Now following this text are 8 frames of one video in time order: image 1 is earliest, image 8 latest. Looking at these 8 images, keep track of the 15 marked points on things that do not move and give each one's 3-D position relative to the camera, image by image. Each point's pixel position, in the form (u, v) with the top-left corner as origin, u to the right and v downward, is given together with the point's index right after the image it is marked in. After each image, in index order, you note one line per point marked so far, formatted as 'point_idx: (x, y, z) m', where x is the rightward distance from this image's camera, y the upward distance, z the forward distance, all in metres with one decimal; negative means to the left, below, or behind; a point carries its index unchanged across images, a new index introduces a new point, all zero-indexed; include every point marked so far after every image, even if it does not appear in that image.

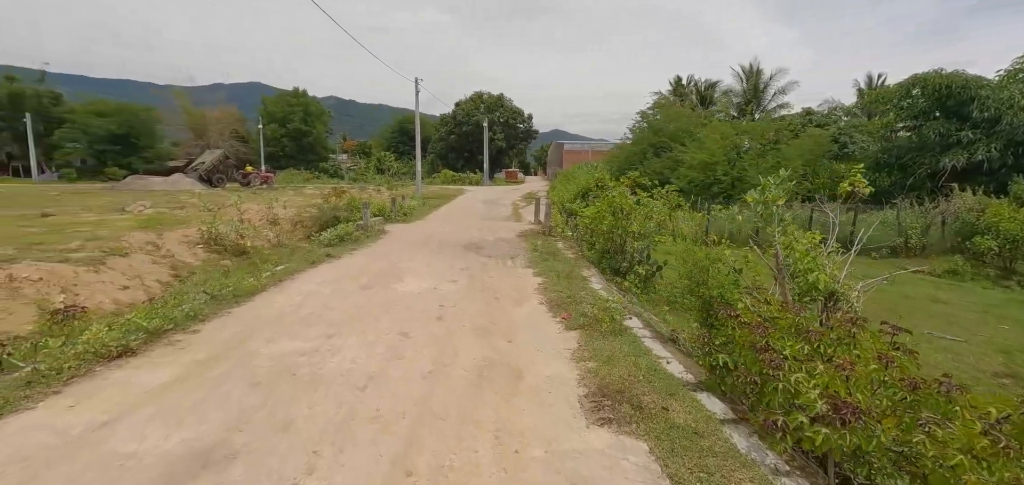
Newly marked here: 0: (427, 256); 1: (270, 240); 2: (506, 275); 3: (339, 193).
0: (-1.2, -0.2, +7.0) m
1: (-6.0, +0.1, +12.5) m
2: (0.0, -0.4, +5.7) m
3: (-5.6, +1.7, +16.2) m
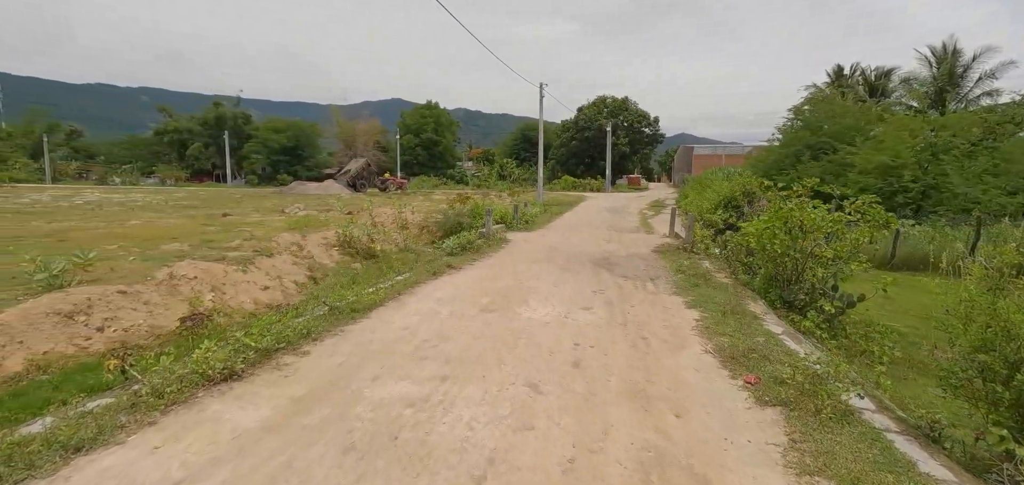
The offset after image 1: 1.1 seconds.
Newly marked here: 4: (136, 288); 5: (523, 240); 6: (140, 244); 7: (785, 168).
0: (+0.5, -0.4, +6.2) m
1: (-2.9, 0.0, +12.7) m
2: (+1.3, -0.6, +4.7) m
3: (-1.6, +1.5, +16.2) m
4: (-4.9, -0.6, +6.5) m
5: (+0.2, 0.0, +10.4) m
6: (-8.0, 0.0, +10.9) m
7: (+7.5, +2.0, +13.6) m
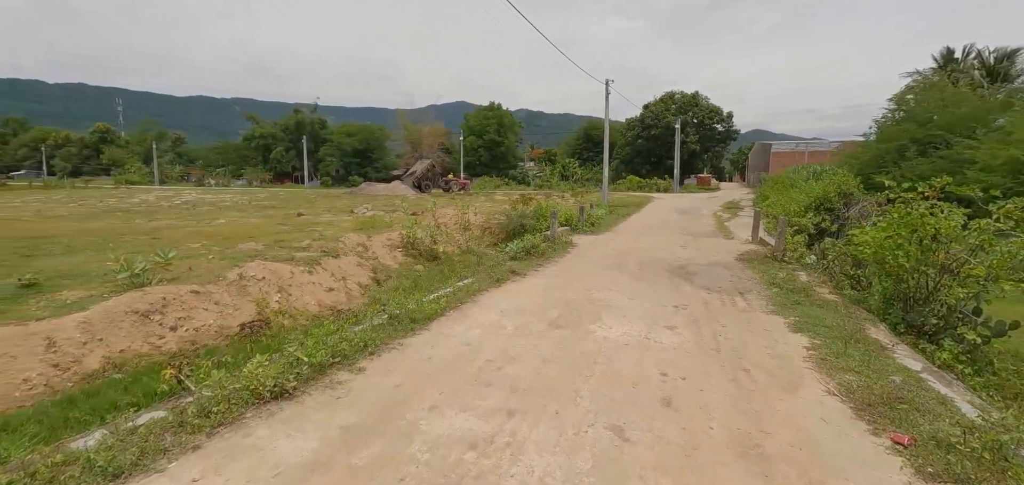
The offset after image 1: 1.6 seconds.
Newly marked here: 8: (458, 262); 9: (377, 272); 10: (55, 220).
0: (+1.3, -0.5, +5.6) m
1: (-1.3, -0.1, +12.5) m
2: (+1.9, -0.7, +4.1) m
3: (+0.5, +1.4, +15.9) m
4: (-4.0, -0.6, +6.6) m
5: (+1.5, -0.1, +9.9) m
6: (-6.6, 0.0, +11.3) m
7: (+9.1, +1.9, +12.1) m
8: (-1.2, -0.4, +11.0) m
9: (-2.6, -0.6, +9.6) m
10: (-16.6, +0.8, +18.5) m
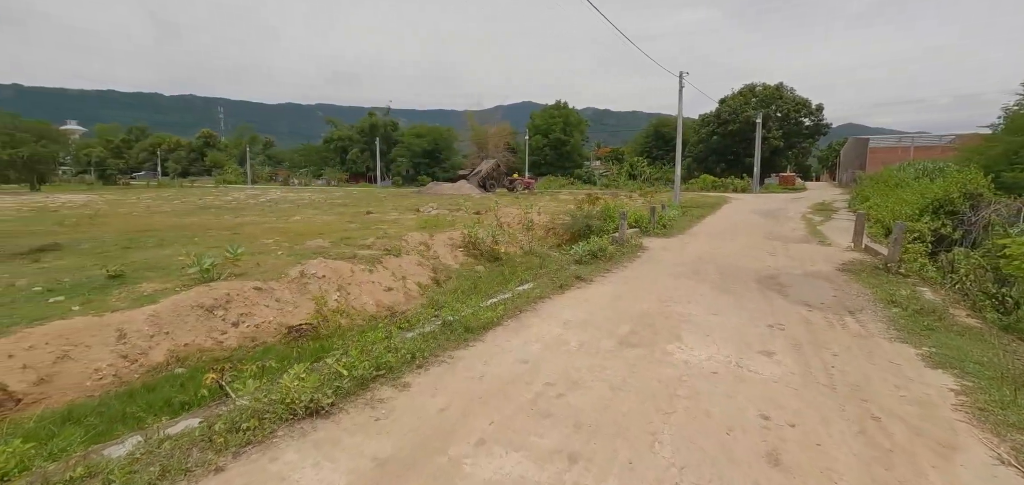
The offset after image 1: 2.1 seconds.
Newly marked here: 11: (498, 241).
0: (+1.9, -0.5, +5.0) m
1: (+0.3, -0.1, +12.1) m
2: (+2.4, -0.7, +3.3) m
3: (+2.5, +1.3, +15.2) m
4: (-3.2, -0.5, +6.6) m
5: (+2.7, -0.1, +9.2) m
6: (-5.2, +0.1, +11.6) m
7: (+10.6, +1.7, +10.4) m
8: (+0.2, -0.4, +10.6) m
9: (-1.4, -0.6, +9.4) m
10: (-14.1, +1.1, +20.0) m
11: (-0.3, 0.0, +11.3) m
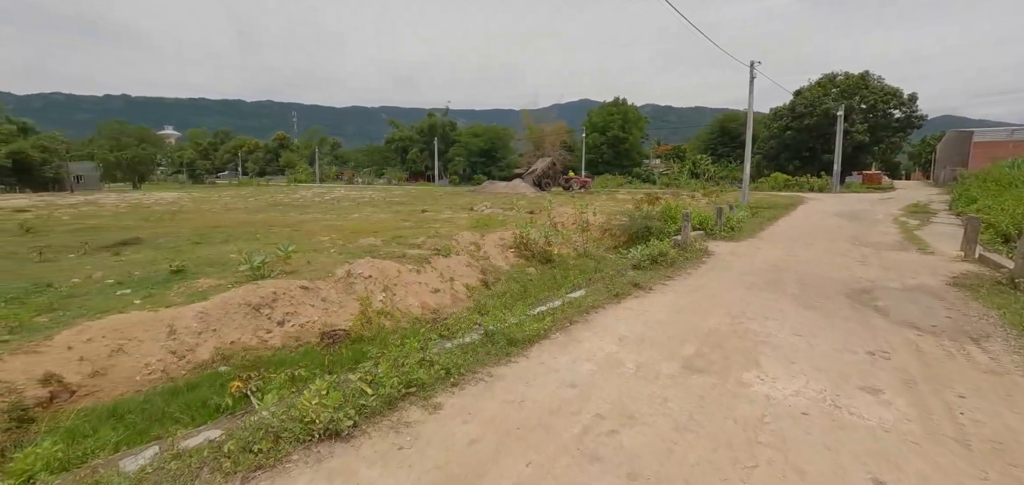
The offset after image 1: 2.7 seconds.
0: (+2.4, -0.6, +4.3) m
1: (+1.5, -0.1, +11.6) m
2: (+2.6, -0.8, +2.6) m
3: (+4.1, +1.3, +14.4) m
4: (-2.5, -0.5, +6.5) m
5: (+3.6, -0.2, +8.4) m
6: (-3.9, +0.1, +11.7) m
7: (+11.6, +1.5, +8.8) m
8: (+1.3, -0.5, +10.2) m
9: (-0.5, -0.6, +9.1) m
10: (-11.9, +1.3, +21.0) m
11: (+0.8, 0.0, +10.9) m
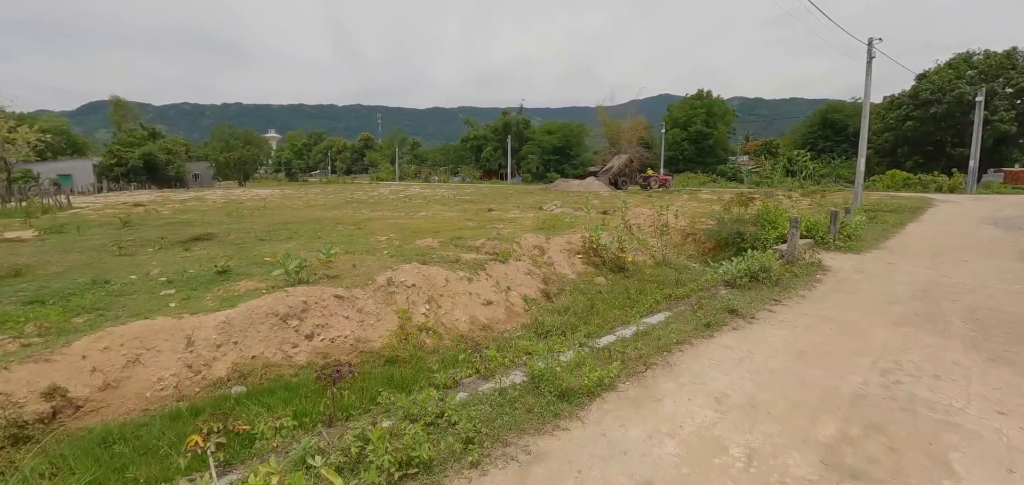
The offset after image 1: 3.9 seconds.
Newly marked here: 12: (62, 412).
0: (+2.7, -0.7, +3.0) m
1: (+2.9, -0.3, +10.3) m
2: (+2.7, -1.0, +1.3) m
3: (+5.9, +1.1, +12.7) m
4: (-1.8, -0.6, +5.8) m
5: (+4.6, -0.4, +6.8) m
6: (-2.4, +0.1, +11.2) m
7: (+12.5, +1.1, +6.0) m
8: (+2.5, -0.6, +8.9) m
9: (+0.6, -0.6, +8.1) m
10: (-8.9, +1.5, +21.5) m
11: (+2.2, -0.1, +9.6) m
12: (-3.6, -1.4, +4.0) m
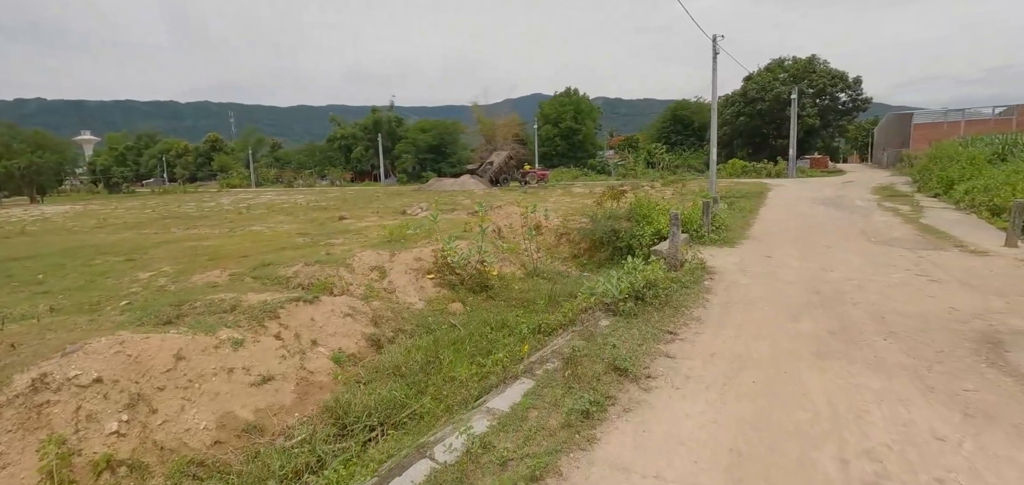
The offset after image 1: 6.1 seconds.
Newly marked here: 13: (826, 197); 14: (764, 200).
0: (+1.7, -0.9, +1.4) m
1: (+0.2, -0.4, +8.5) m
2: (+2.1, -1.1, -0.3) m
3: (+2.4, +1.1, +11.6) m
4: (-3.4, -1.0, +3.1) m
5: (+2.6, -0.4, +5.5) m
6: (-5.3, -0.4, +8.2) m
7: (+10.4, +1.7, +6.6) m
8: (+0.1, -0.8, +7.1) m
9: (-1.6, -1.0, +5.8) m
10: (-14.1, +0.4, +16.7) m
11: (-0.4, -0.3, +7.7) m
12: (-4.6, -2.0, +0.9) m
13: (+10.9, +1.6, +16.8) m
14: (+8.6, +1.5, +16.6) m
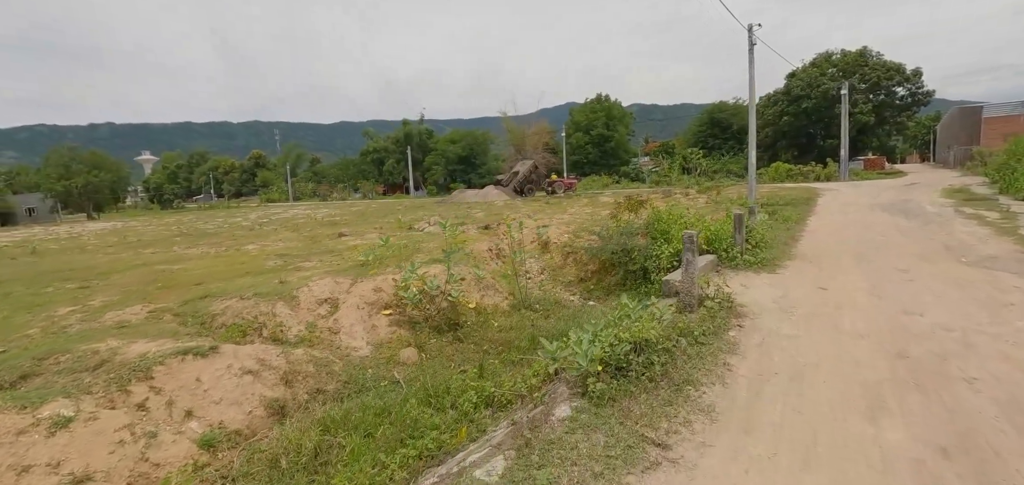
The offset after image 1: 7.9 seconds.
0: (+0.9, -1.1, -0.2) m
1: (0.0, -0.8, +7.1) m
2: (+1.2, -1.2, -1.9) m
3: (+2.4, +0.8, +10.0) m
4: (-4.0, -1.3, +1.9) m
5: (+2.1, -0.6, +3.9) m
6: (-5.5, -0.8, +7.2) m
7: (+10.0, +1.5, +4.4) m
8: (-0.2, -1.1, +5.6) m
9: (-1.9, -1.3, +4.5) m
10: (-13.6, -0.2, +16.4) m
11: (-0.7, -0.6, +6.3) m
12: (-5.4, -2.2, -0.2) m
13: (+11.3, +1.2, +14.5) m
14: (+9.0, +1.1, +14.5) m
